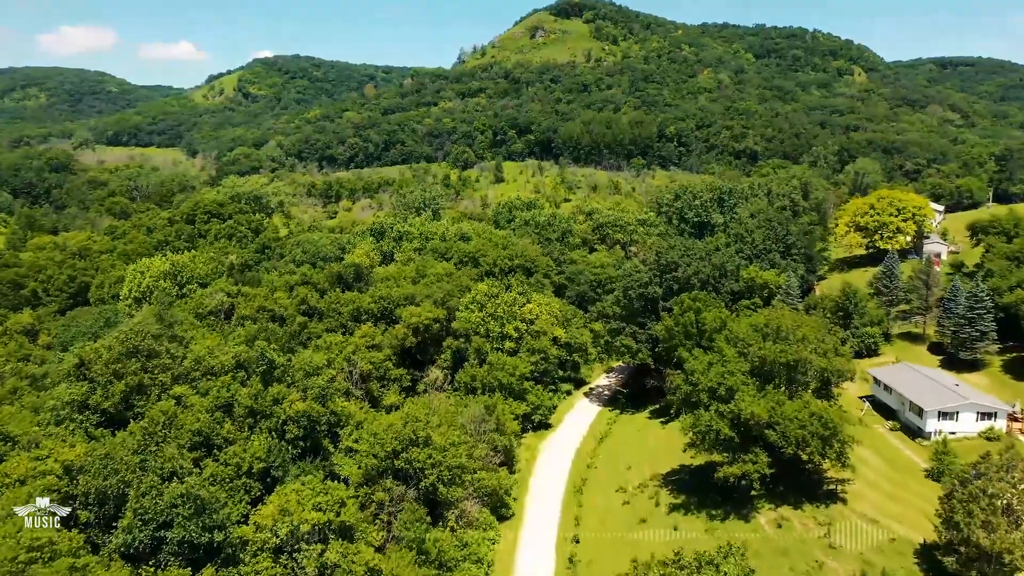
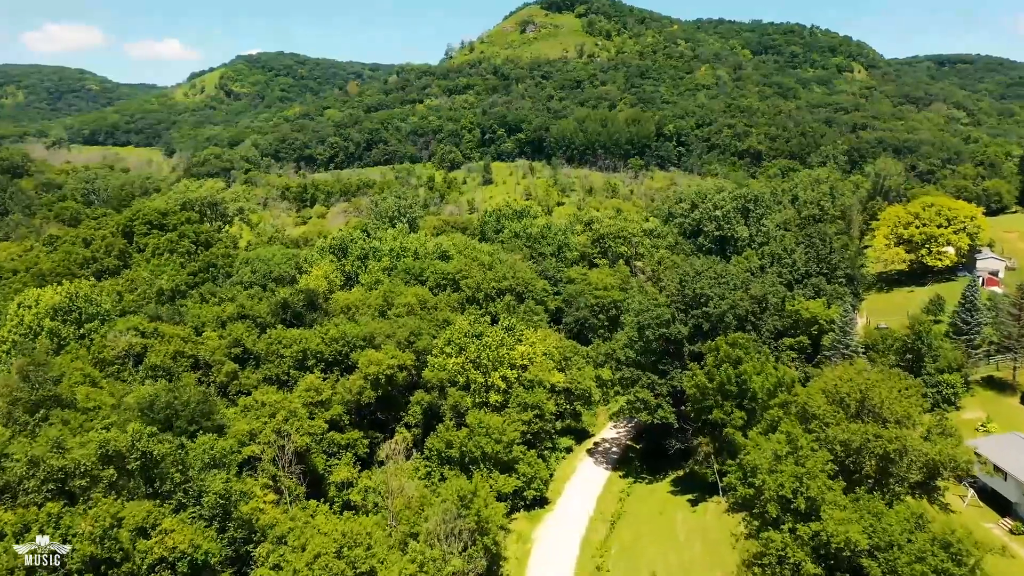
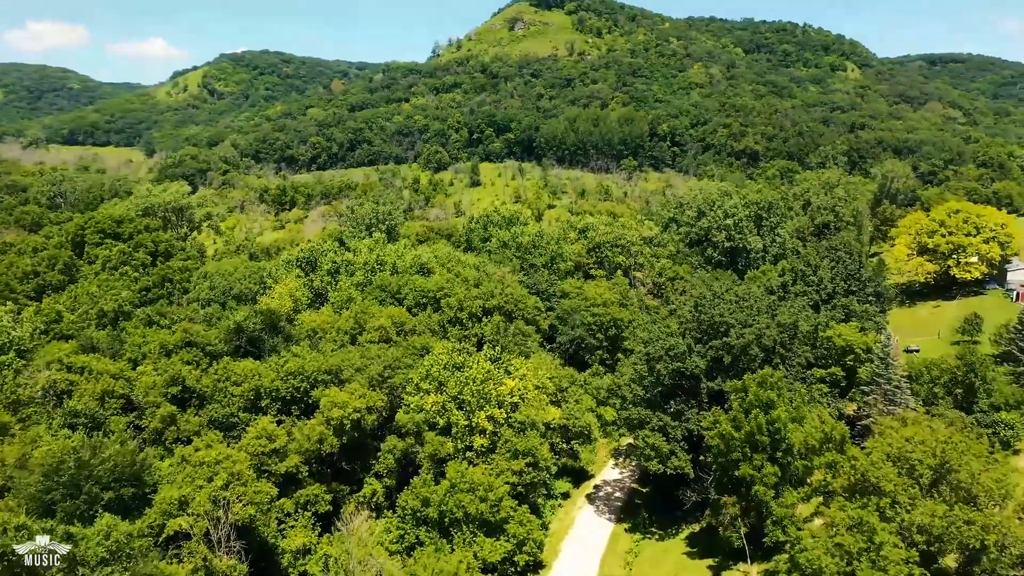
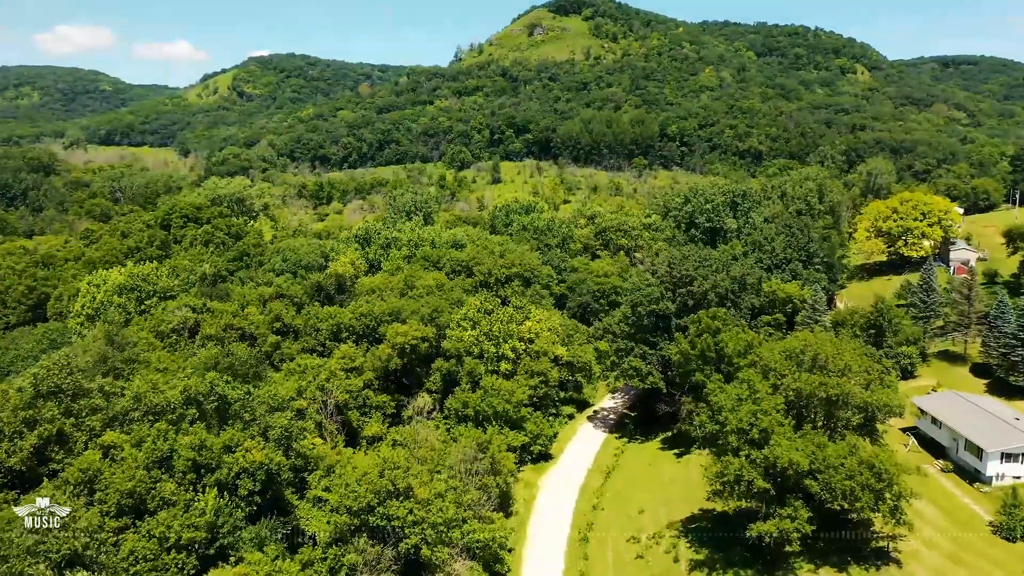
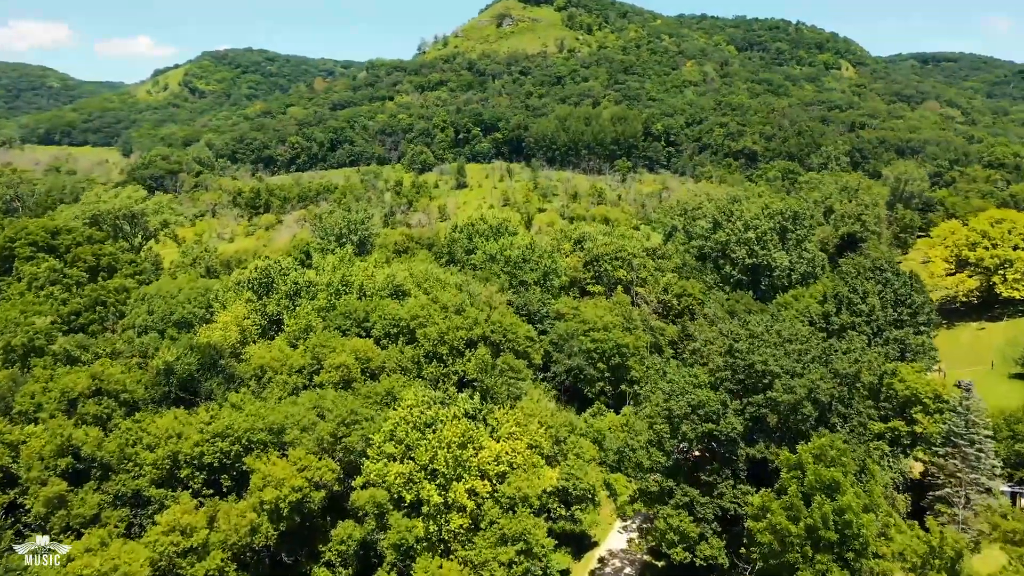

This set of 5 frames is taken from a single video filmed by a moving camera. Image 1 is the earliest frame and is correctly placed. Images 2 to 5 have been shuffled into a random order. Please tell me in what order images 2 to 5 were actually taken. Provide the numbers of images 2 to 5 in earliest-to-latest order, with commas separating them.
4, 2, 3, 5
